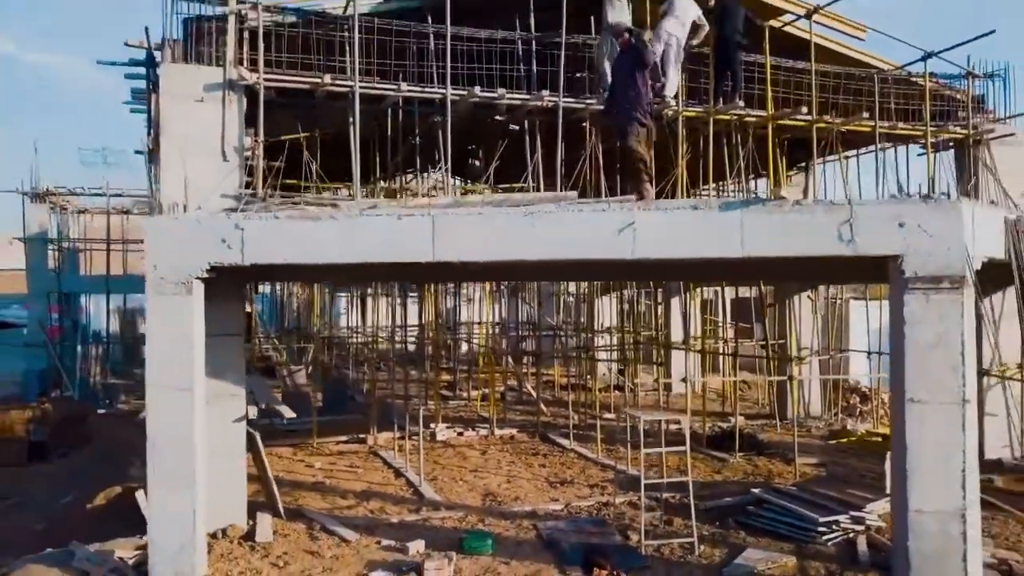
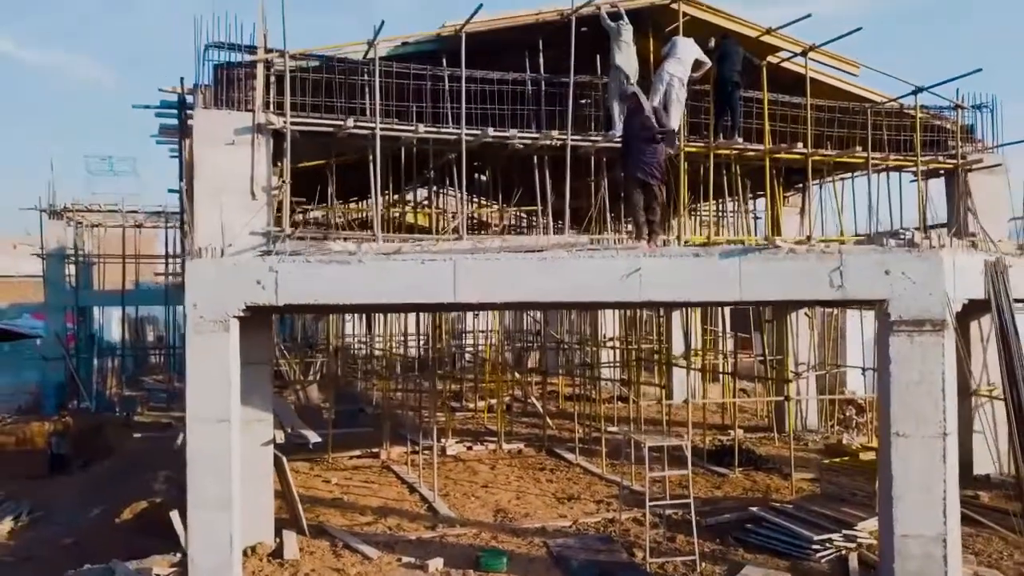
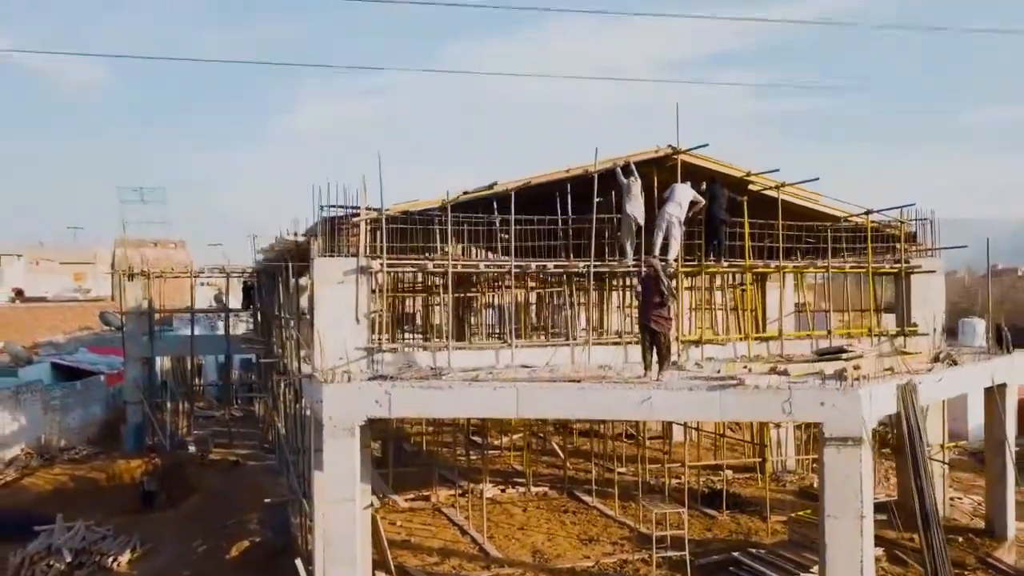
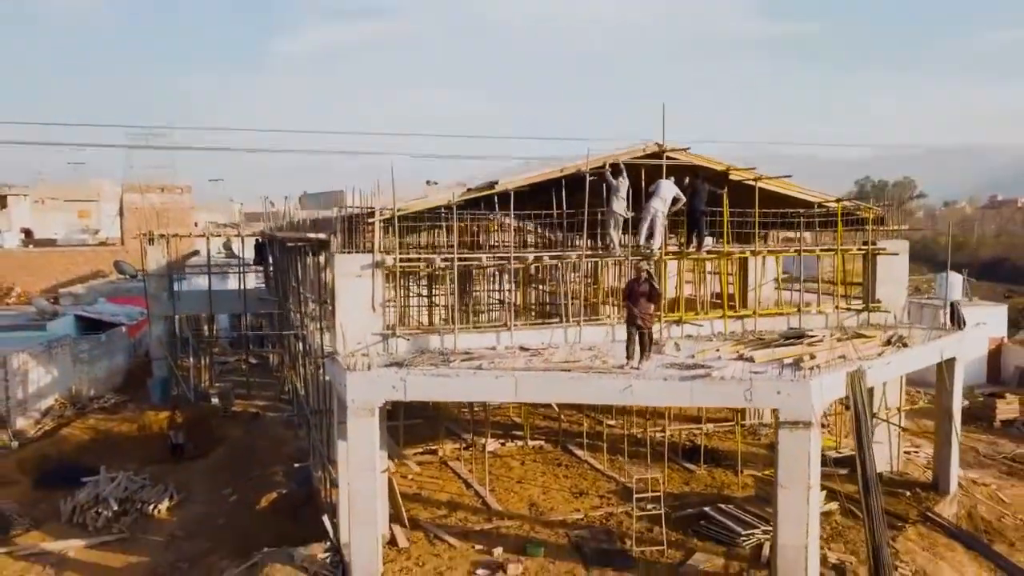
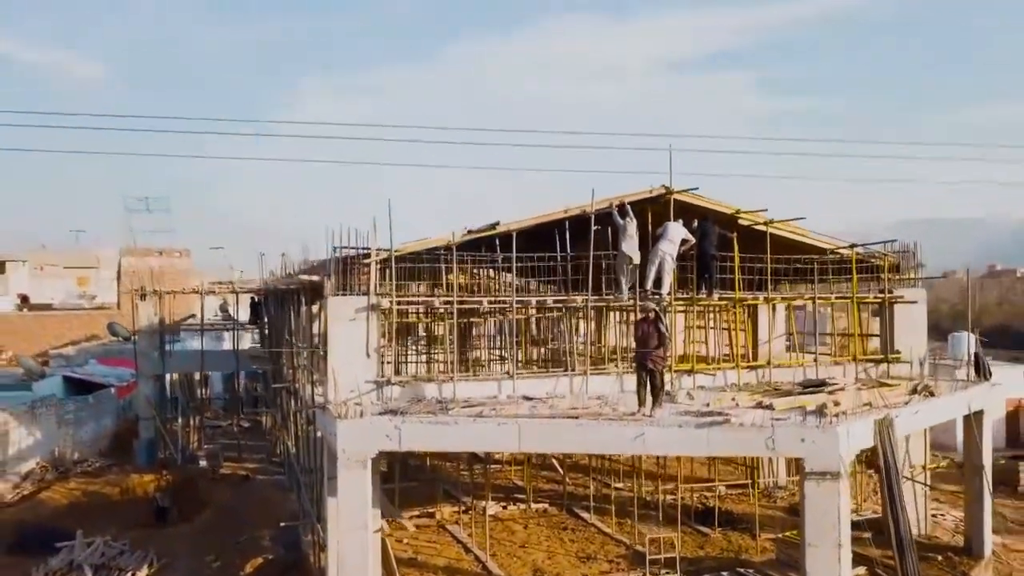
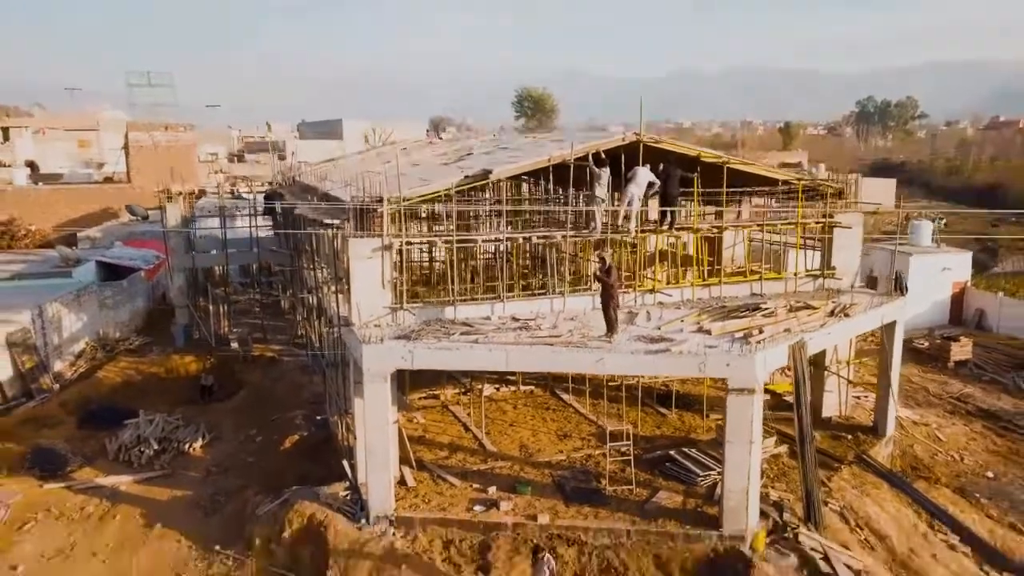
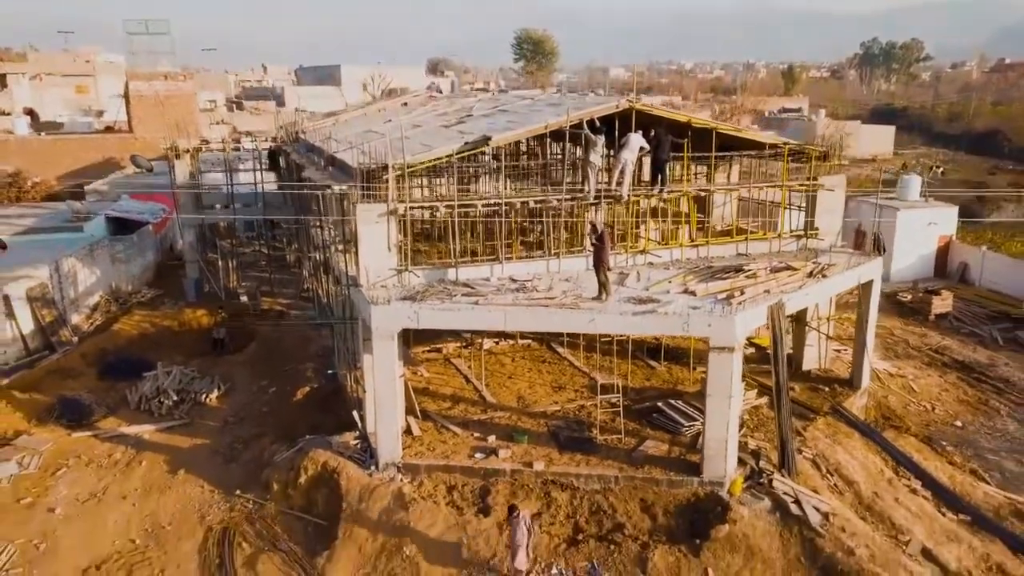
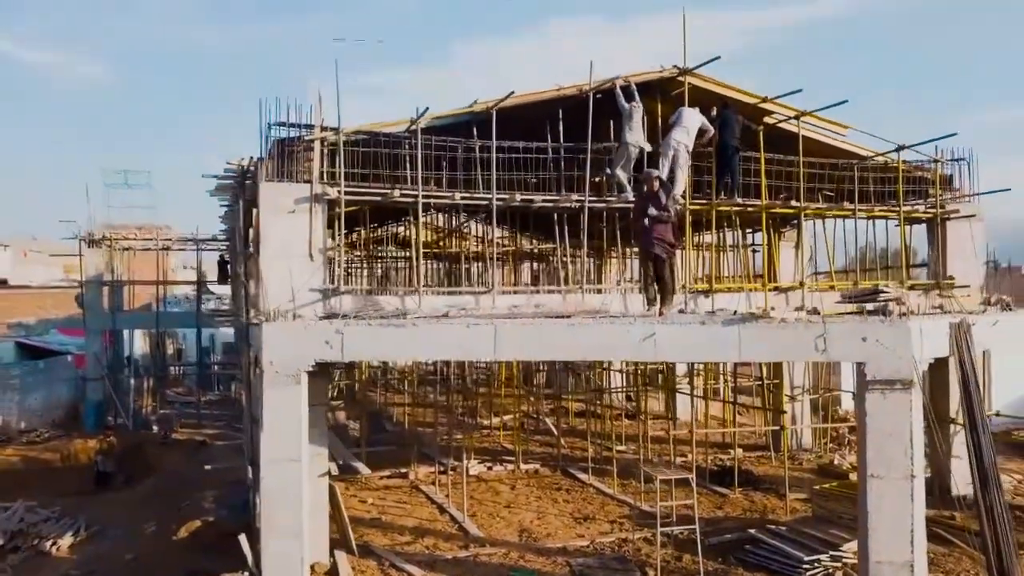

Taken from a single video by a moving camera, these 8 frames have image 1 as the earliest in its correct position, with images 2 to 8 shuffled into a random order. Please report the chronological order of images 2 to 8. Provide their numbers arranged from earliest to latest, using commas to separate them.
2, 8, 3, 5, 4, 6, 7
